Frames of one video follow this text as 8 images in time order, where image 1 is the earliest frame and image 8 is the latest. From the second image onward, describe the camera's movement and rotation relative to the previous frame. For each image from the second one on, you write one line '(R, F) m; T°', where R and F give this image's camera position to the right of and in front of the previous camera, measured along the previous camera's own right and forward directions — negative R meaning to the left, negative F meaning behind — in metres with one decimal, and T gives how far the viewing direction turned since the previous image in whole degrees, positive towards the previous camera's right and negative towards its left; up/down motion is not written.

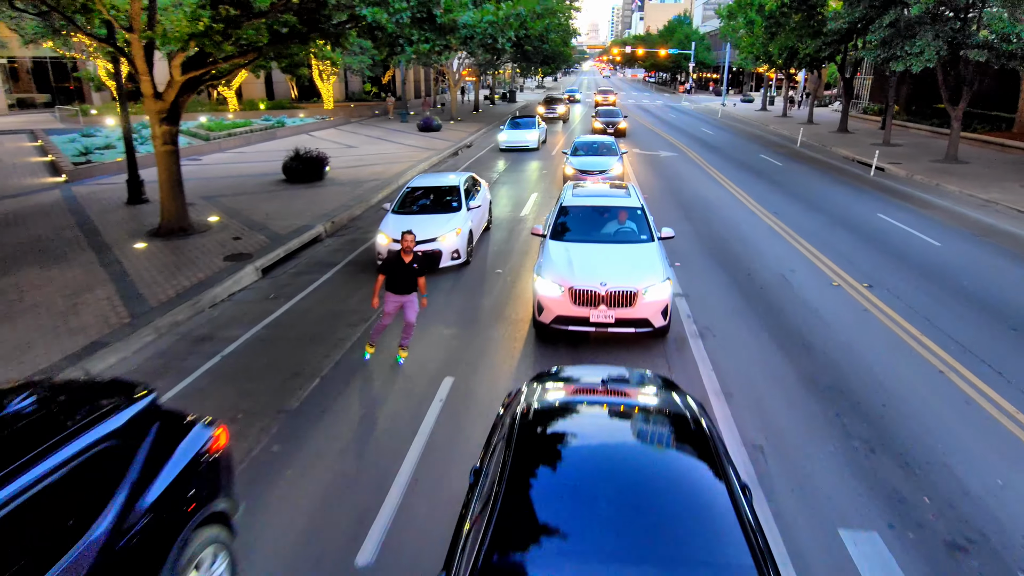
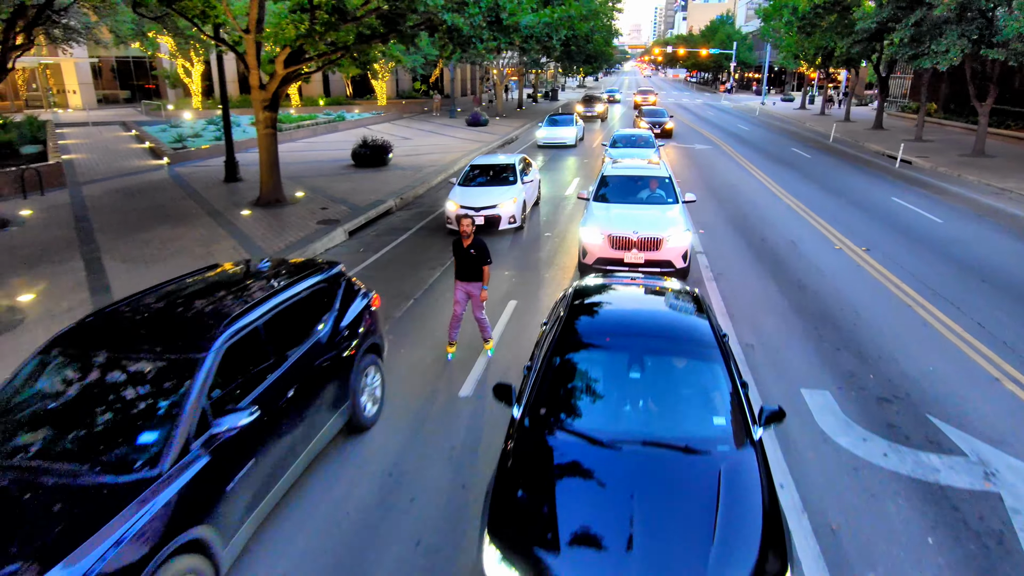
(-0.2, -2.0) m; -3°
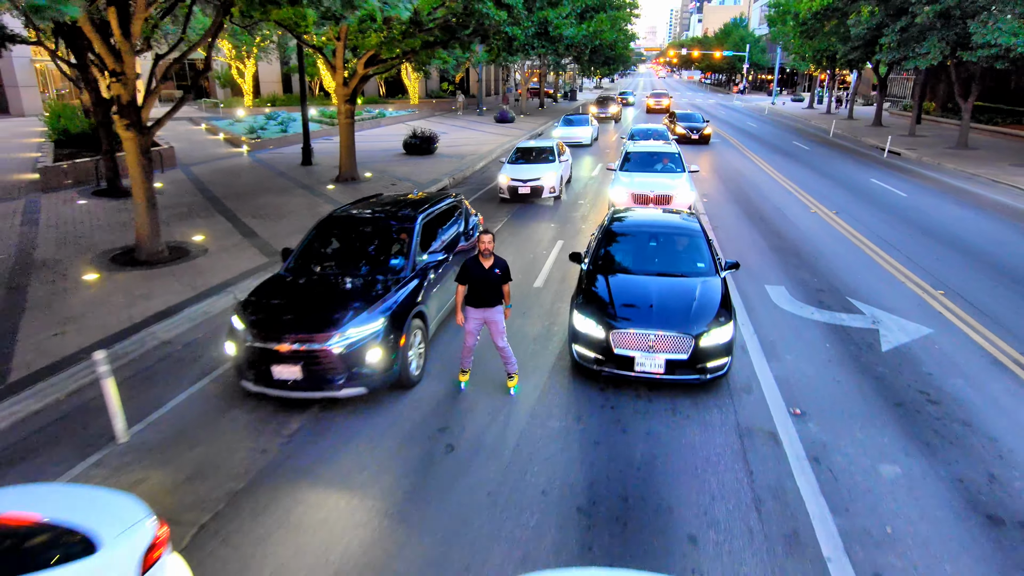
(-0.6, -3.1) m; -1°
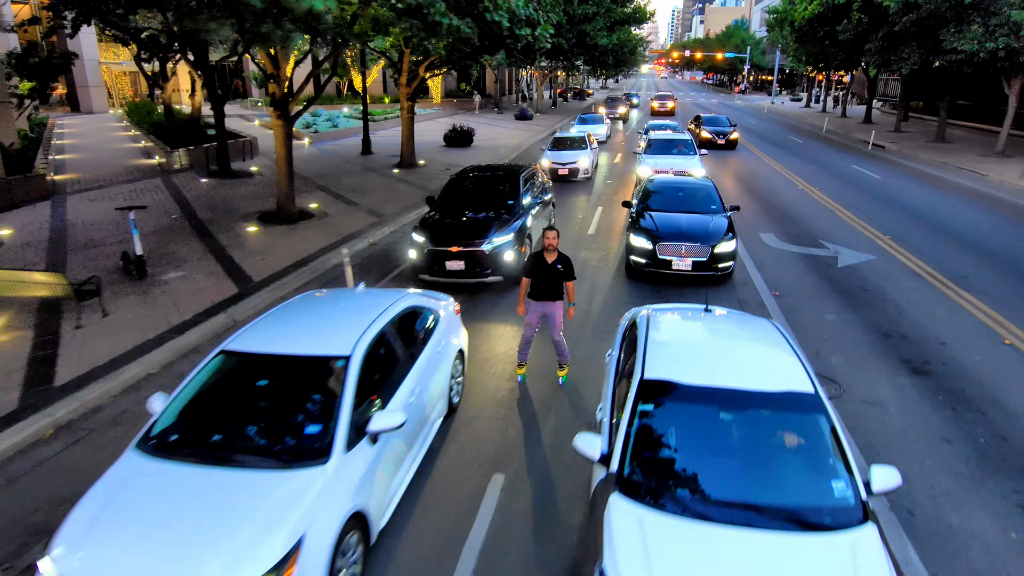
(-1.2, -3.3) m; 0°
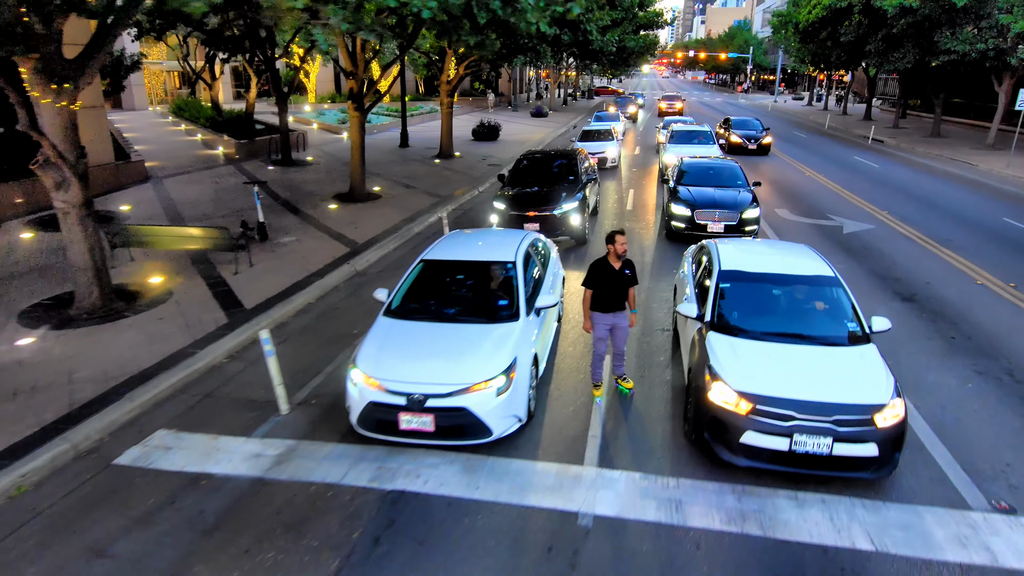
(-1.1, -2.0) m; 0°
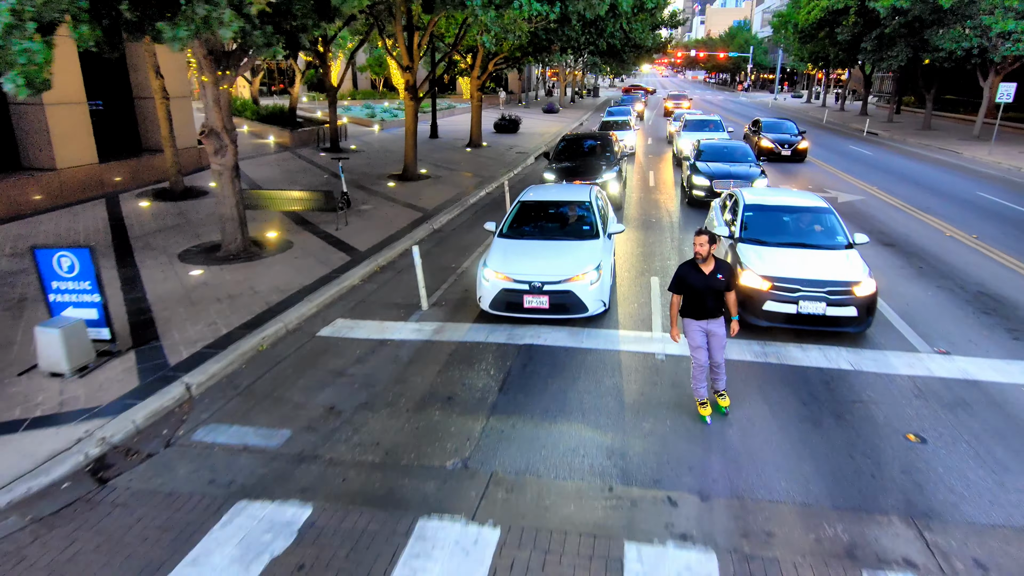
(-1.0, -2.2) m; 0°
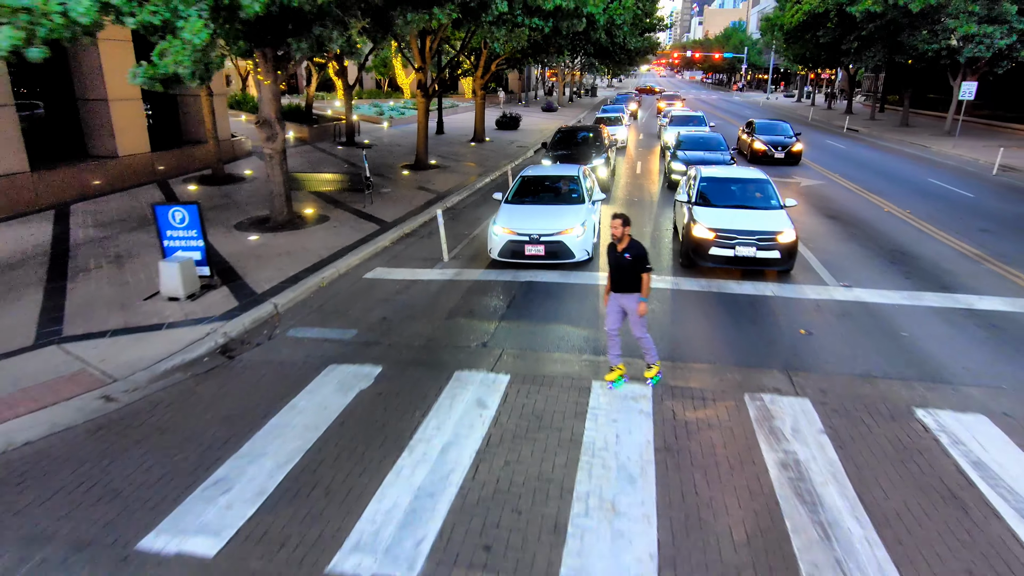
(-0.1, -2.1) m; 0°
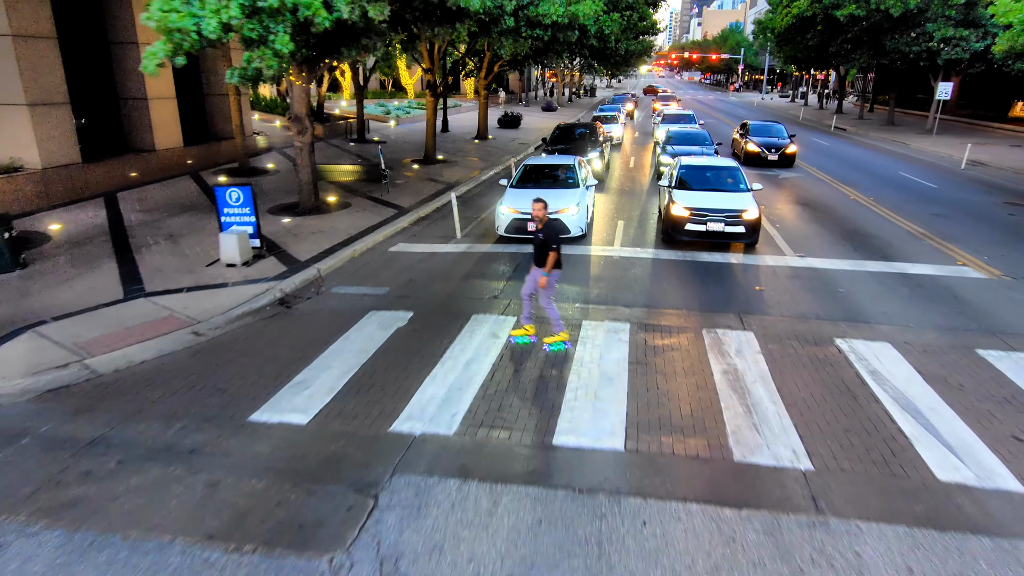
(-0.1, -1.5) m; 0°
